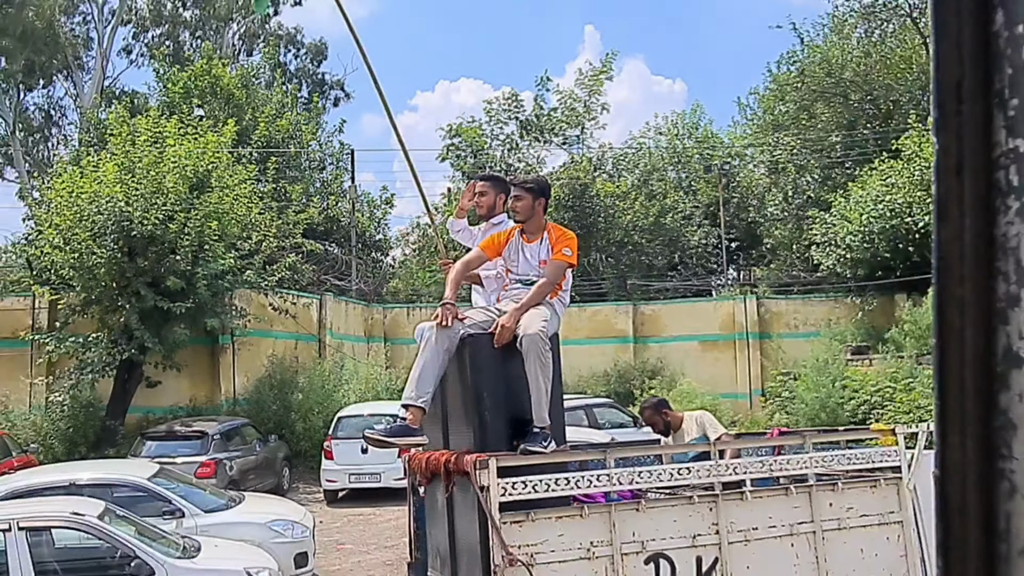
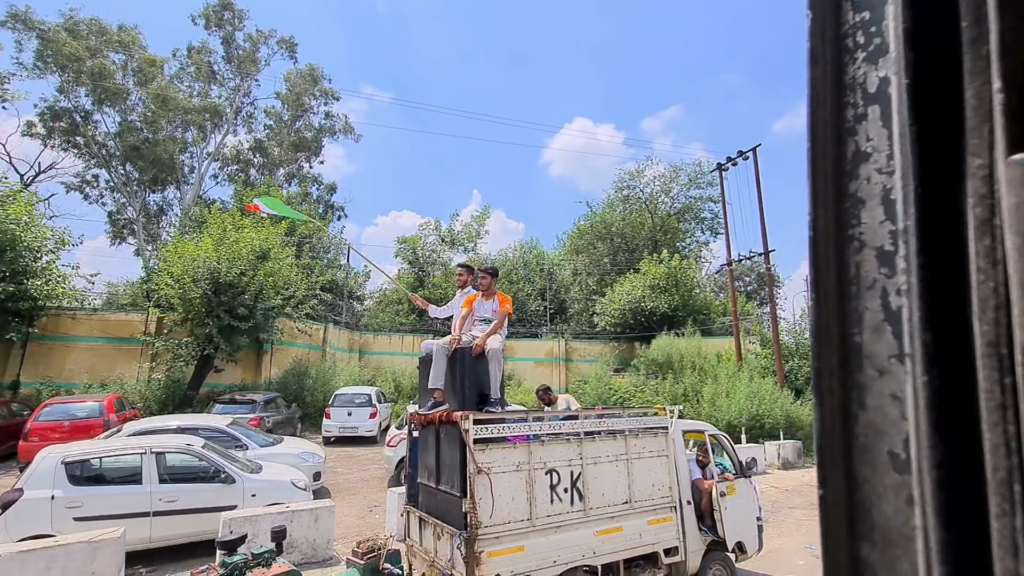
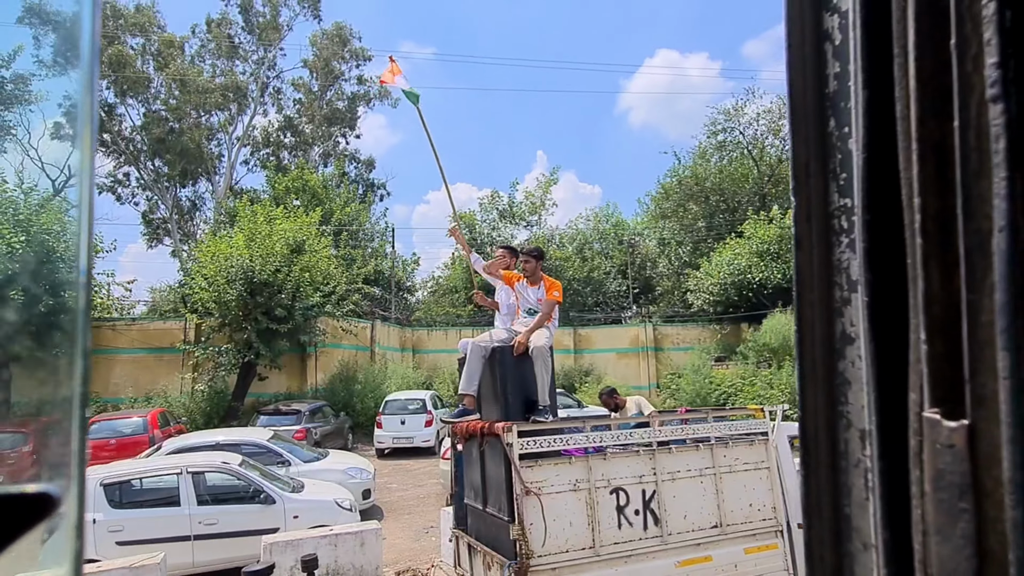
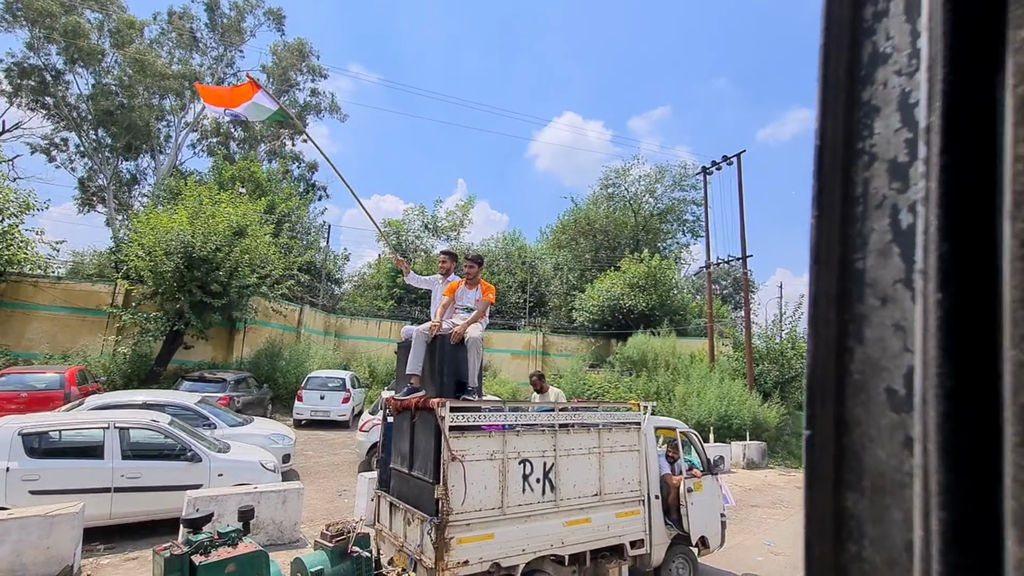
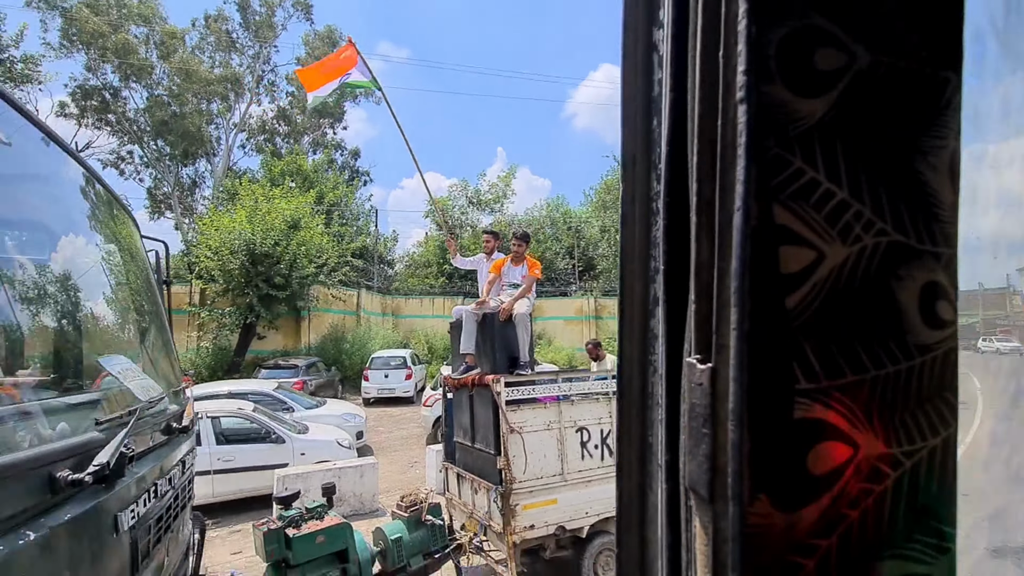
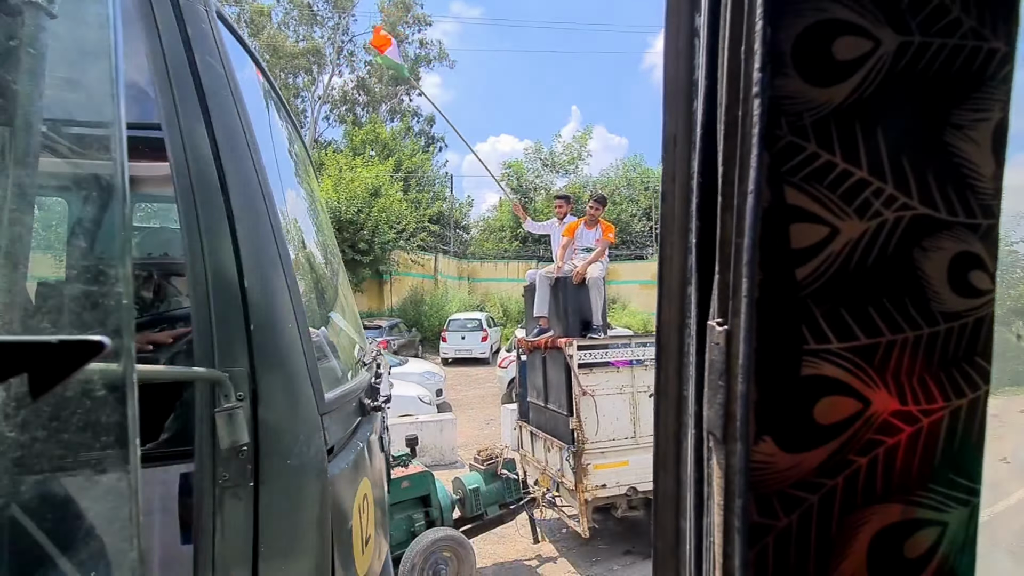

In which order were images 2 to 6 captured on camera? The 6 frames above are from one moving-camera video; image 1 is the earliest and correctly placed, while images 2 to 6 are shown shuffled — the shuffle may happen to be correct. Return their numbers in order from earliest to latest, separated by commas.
3, 2, 4, 5, 6
